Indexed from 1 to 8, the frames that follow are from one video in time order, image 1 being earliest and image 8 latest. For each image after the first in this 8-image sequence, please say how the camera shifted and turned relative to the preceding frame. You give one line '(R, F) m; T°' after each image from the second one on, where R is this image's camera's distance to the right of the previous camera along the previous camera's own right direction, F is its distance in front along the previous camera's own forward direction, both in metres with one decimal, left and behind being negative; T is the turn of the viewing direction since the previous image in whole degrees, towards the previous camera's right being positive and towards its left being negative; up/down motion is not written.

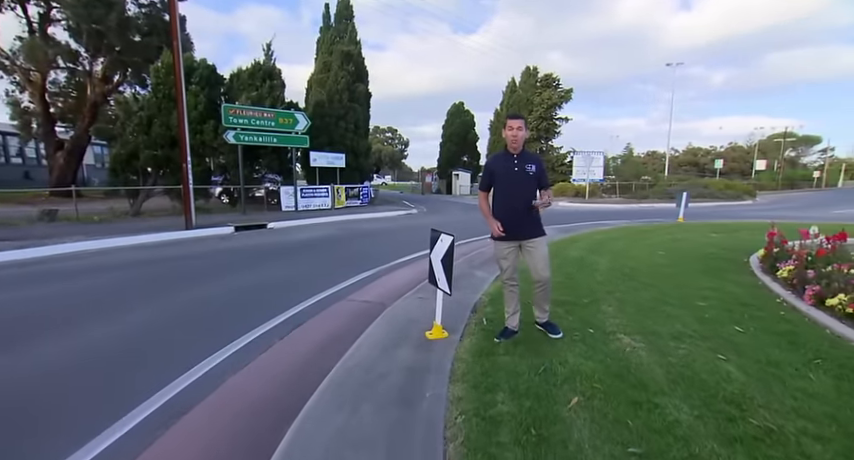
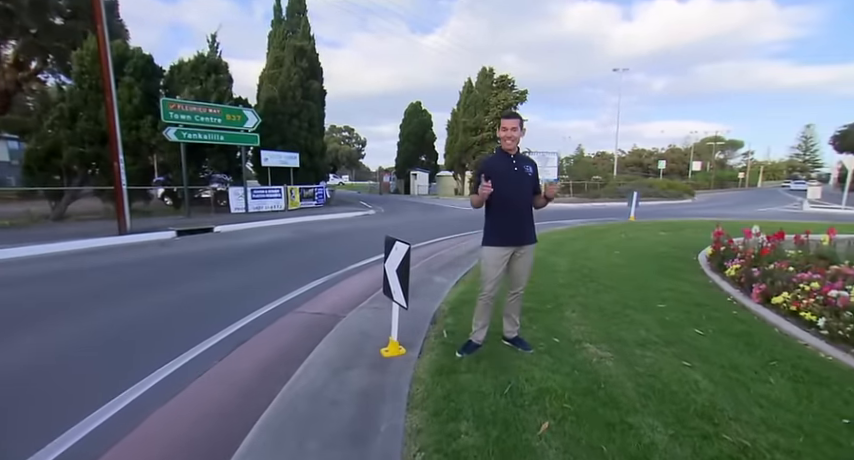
(0.0, +0.3) m; +6°
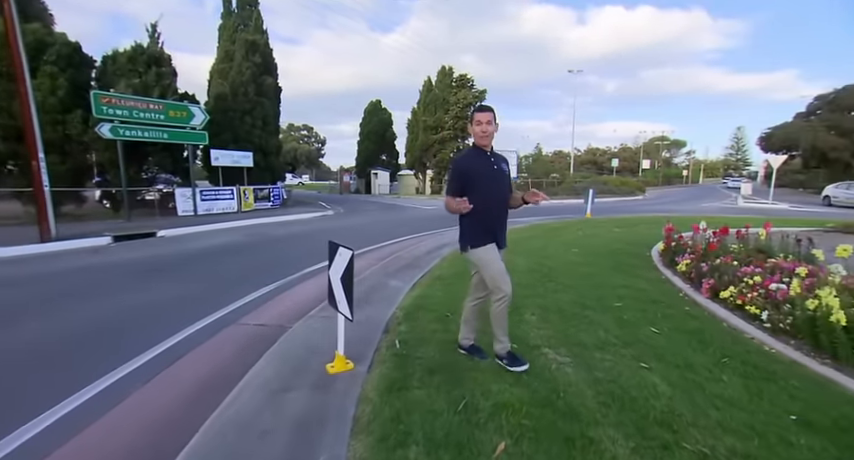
(+0.1, +0.3) m; +5°
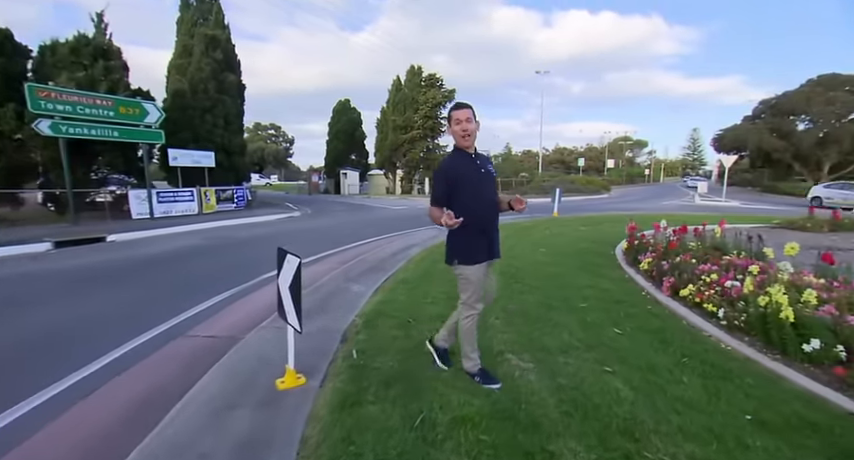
(+0.1, +0.2) m; +4°
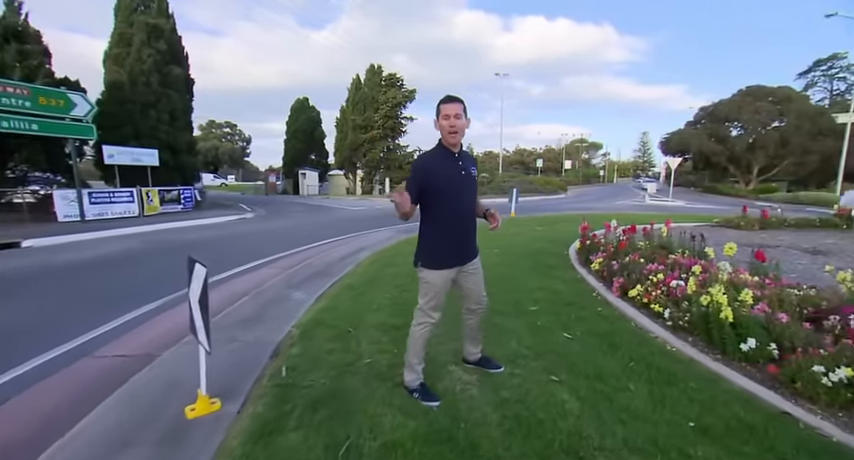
(+0.2, +0.3) m; +5°
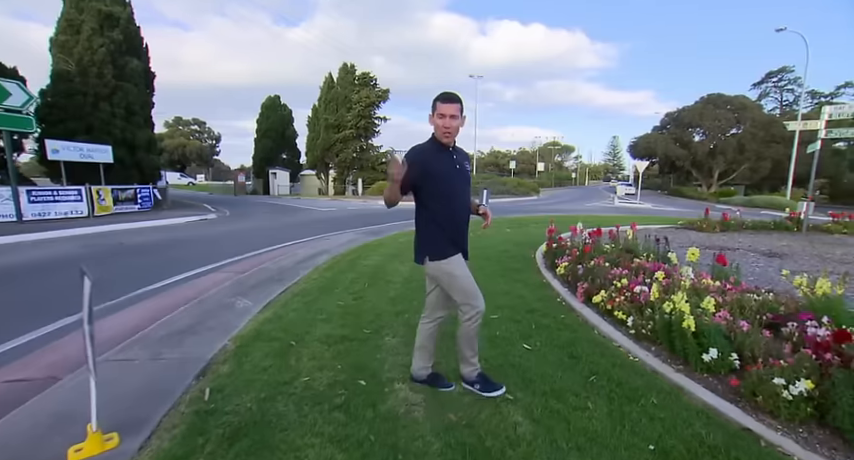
(+0.2, +0.3) m; +4°
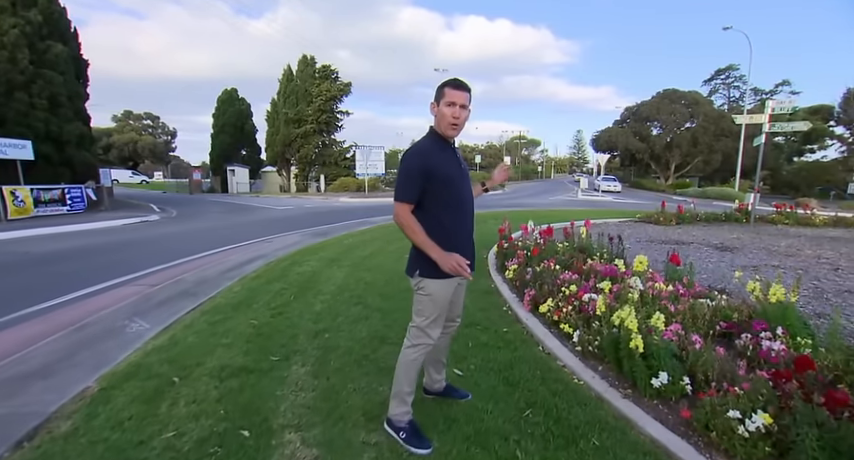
(+0.4, +0.5) m; +4°
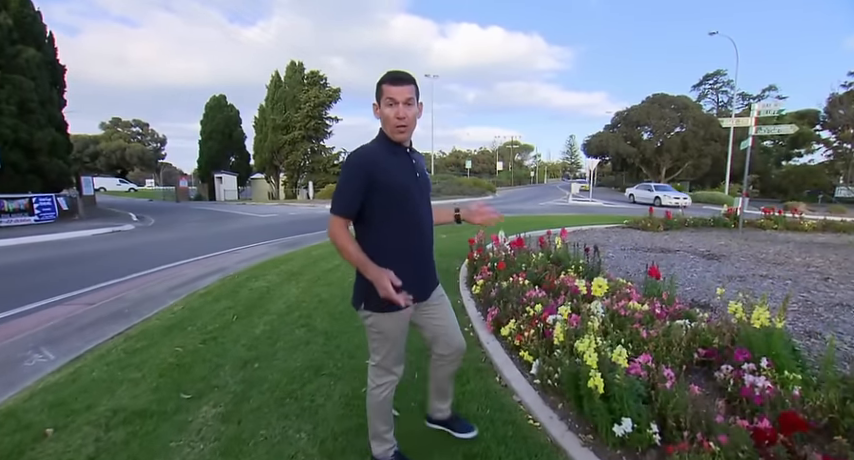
(+0.4, +0.4) m; +1°
